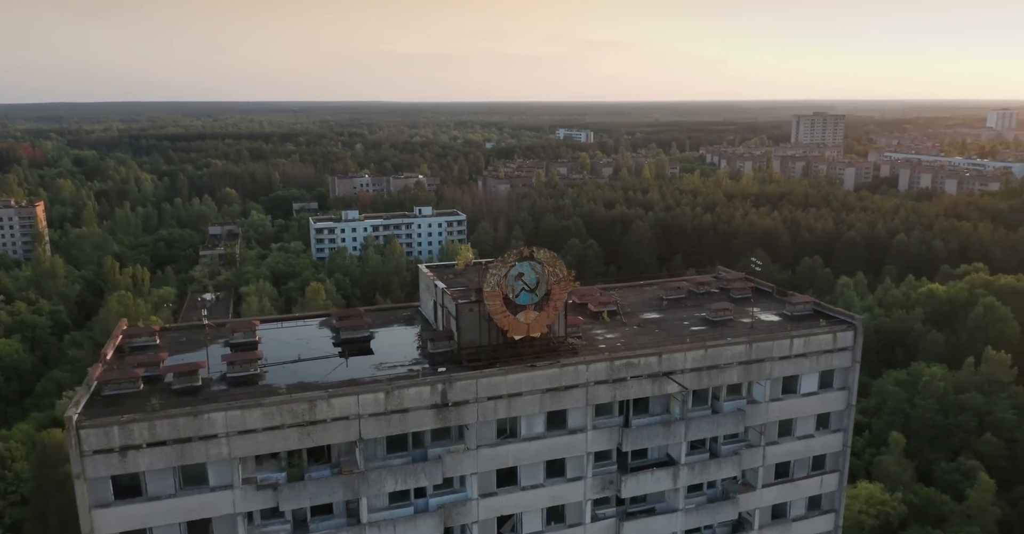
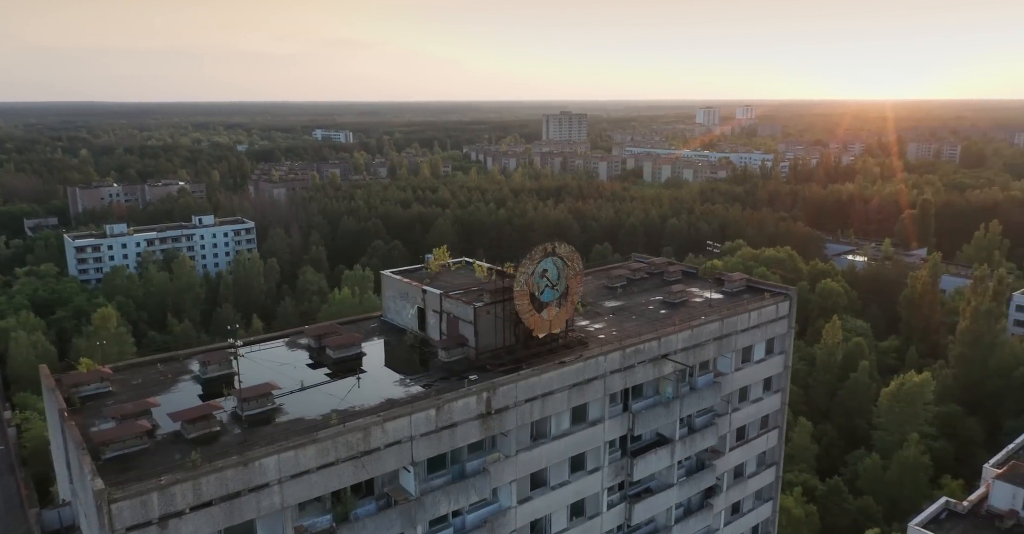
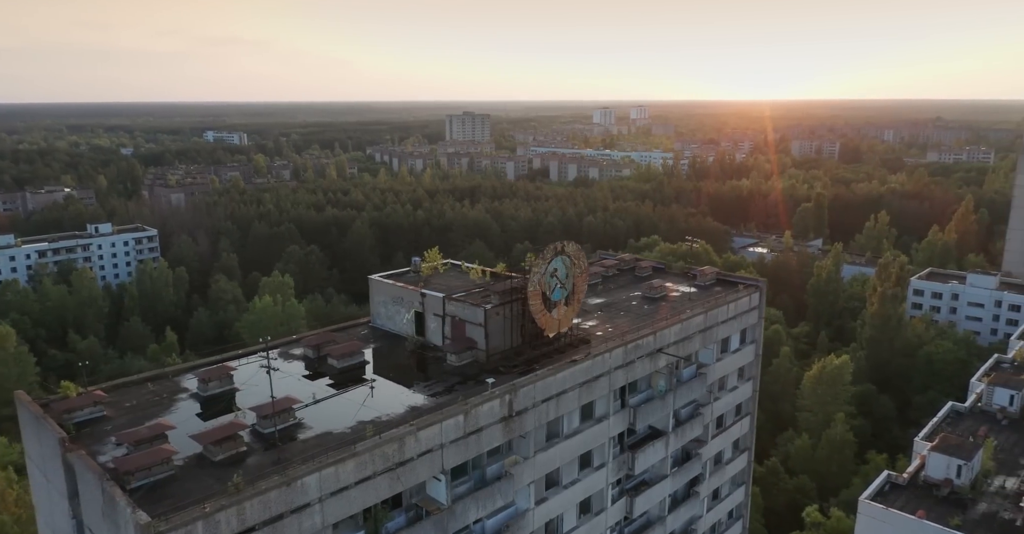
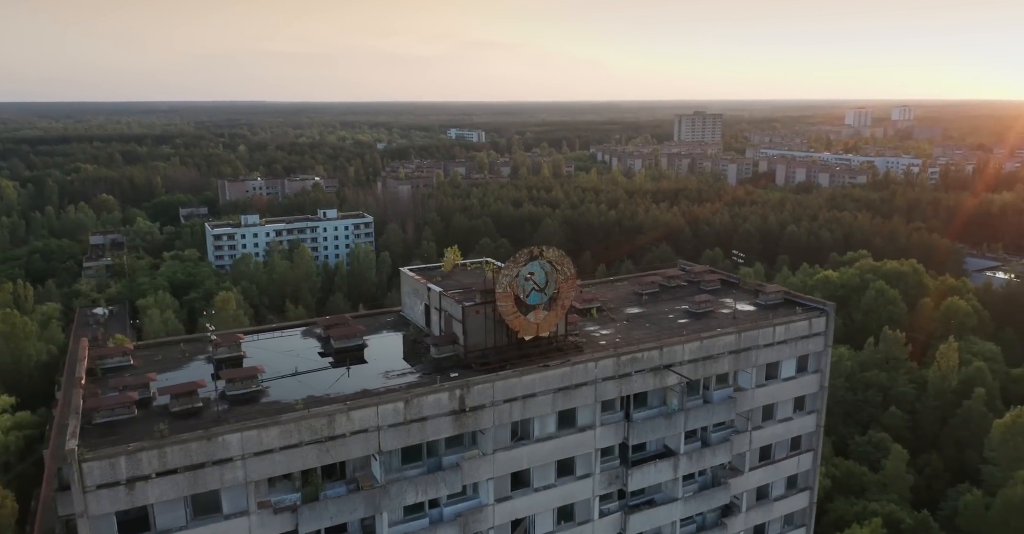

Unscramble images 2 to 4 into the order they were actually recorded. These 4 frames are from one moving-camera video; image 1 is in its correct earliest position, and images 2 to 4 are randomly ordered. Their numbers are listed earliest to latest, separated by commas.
4, 2, 3
